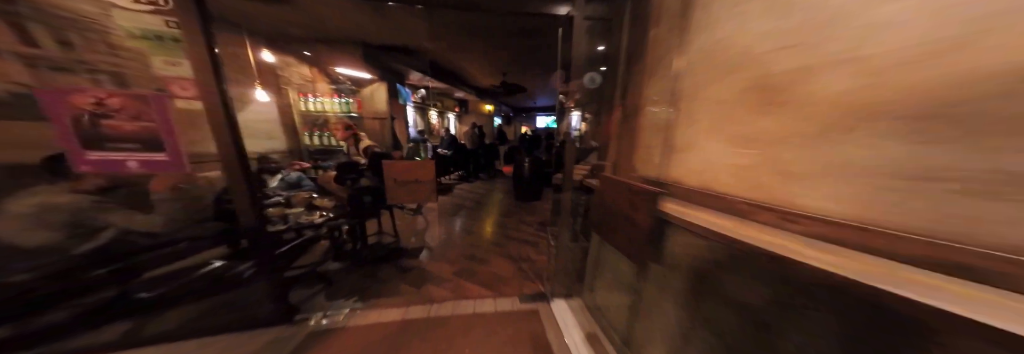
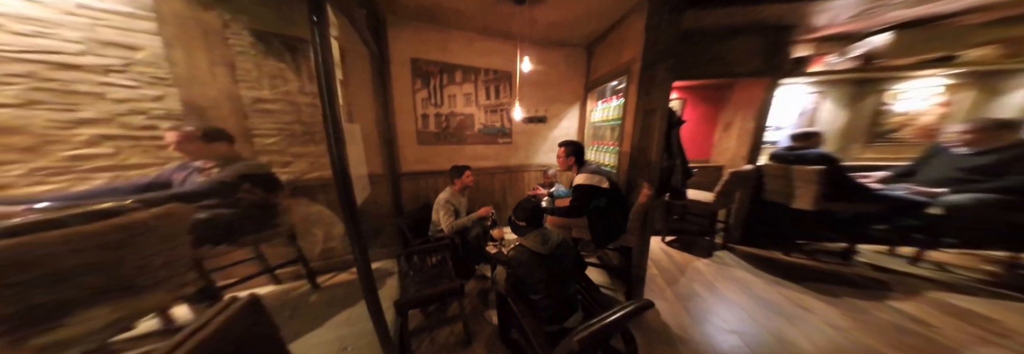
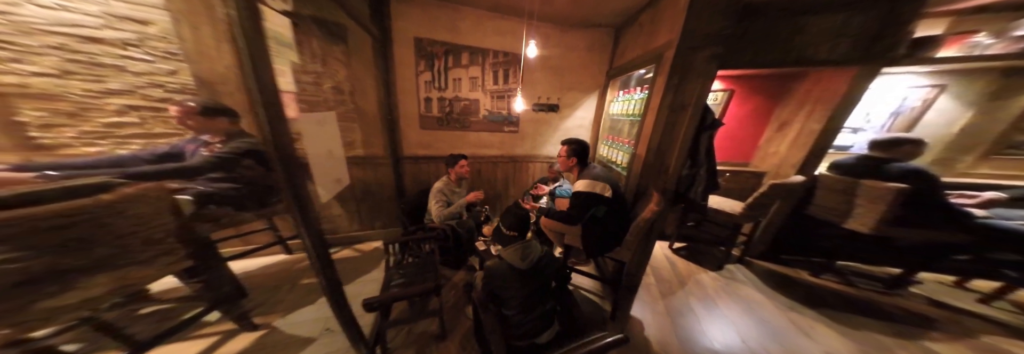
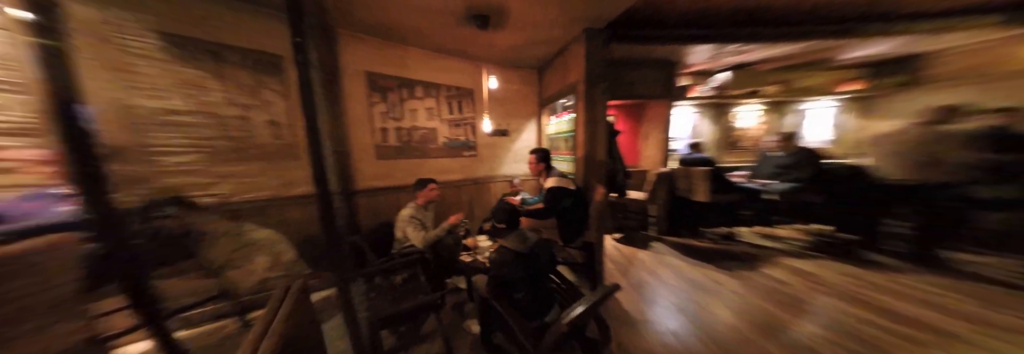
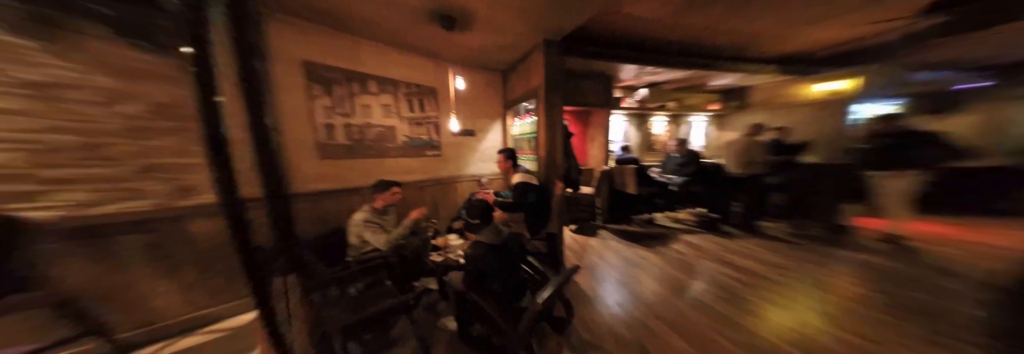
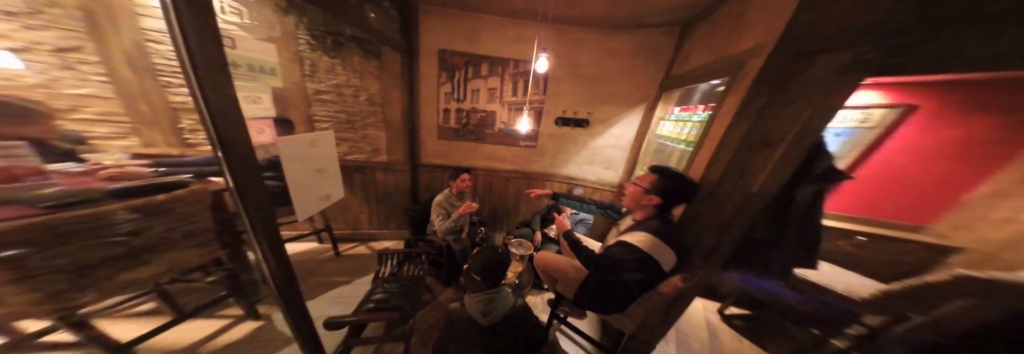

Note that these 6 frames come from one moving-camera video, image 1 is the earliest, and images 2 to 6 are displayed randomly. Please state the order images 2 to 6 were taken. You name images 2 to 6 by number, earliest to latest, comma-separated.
5, 4, 2, 3, 6
